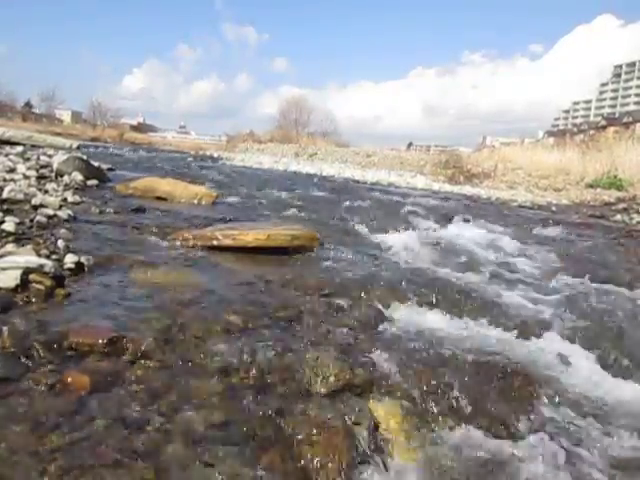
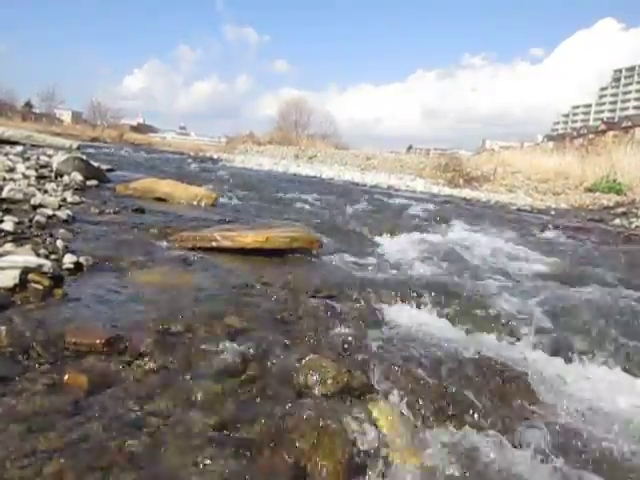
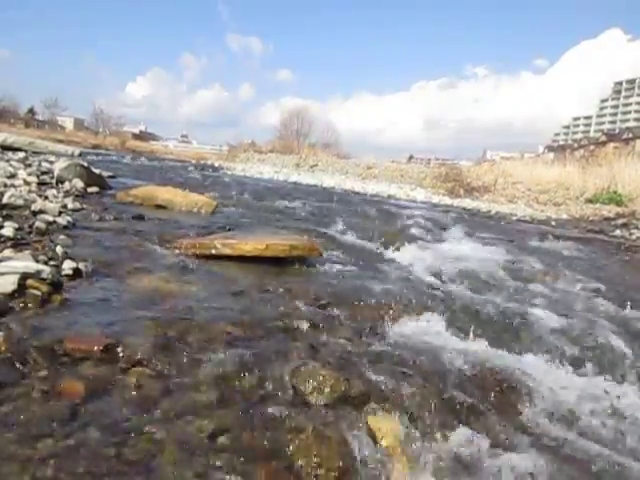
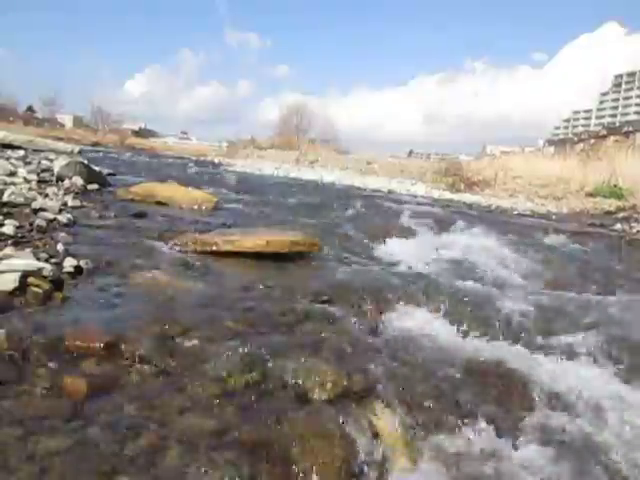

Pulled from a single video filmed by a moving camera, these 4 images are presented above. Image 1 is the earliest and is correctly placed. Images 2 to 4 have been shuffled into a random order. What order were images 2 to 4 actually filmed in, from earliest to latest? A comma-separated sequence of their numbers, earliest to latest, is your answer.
2, 4, 3
